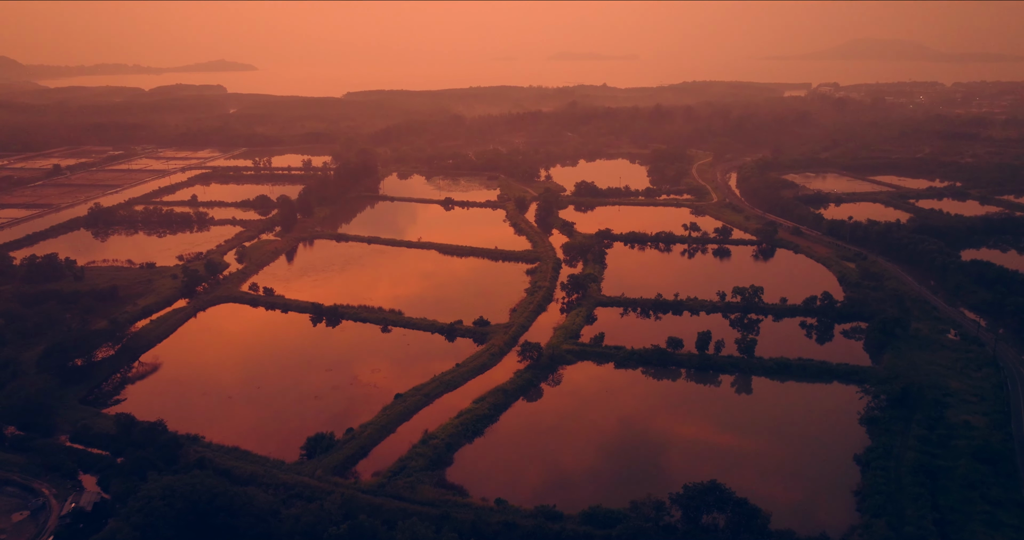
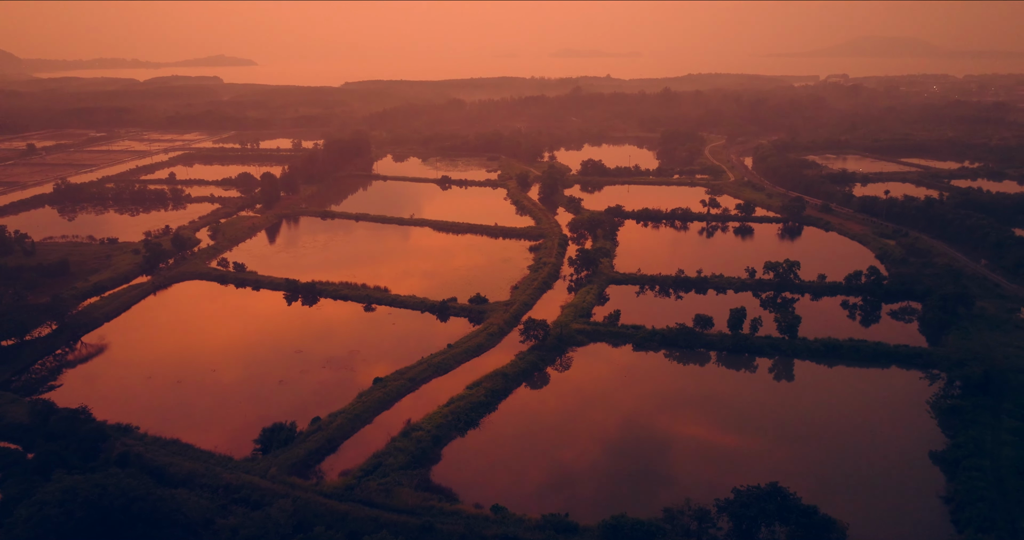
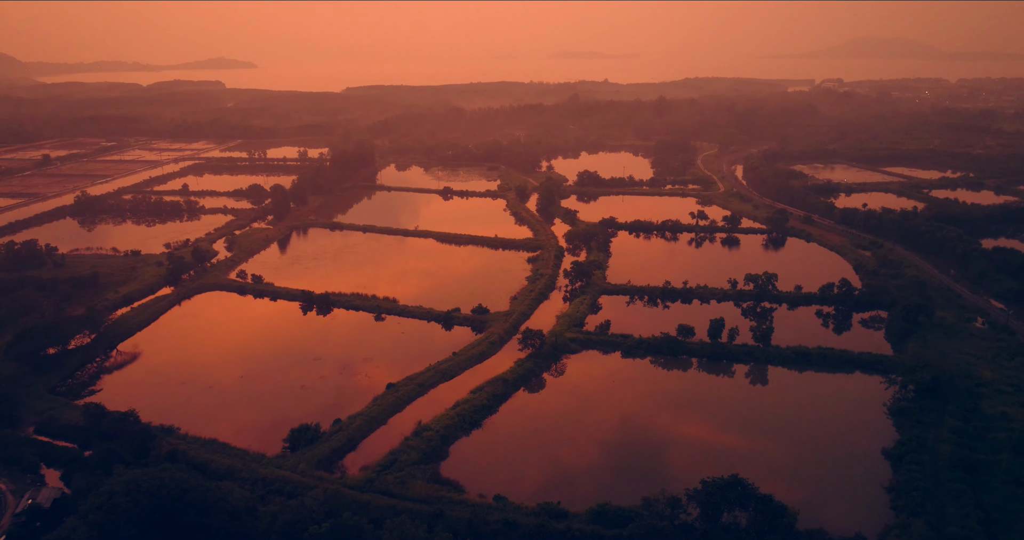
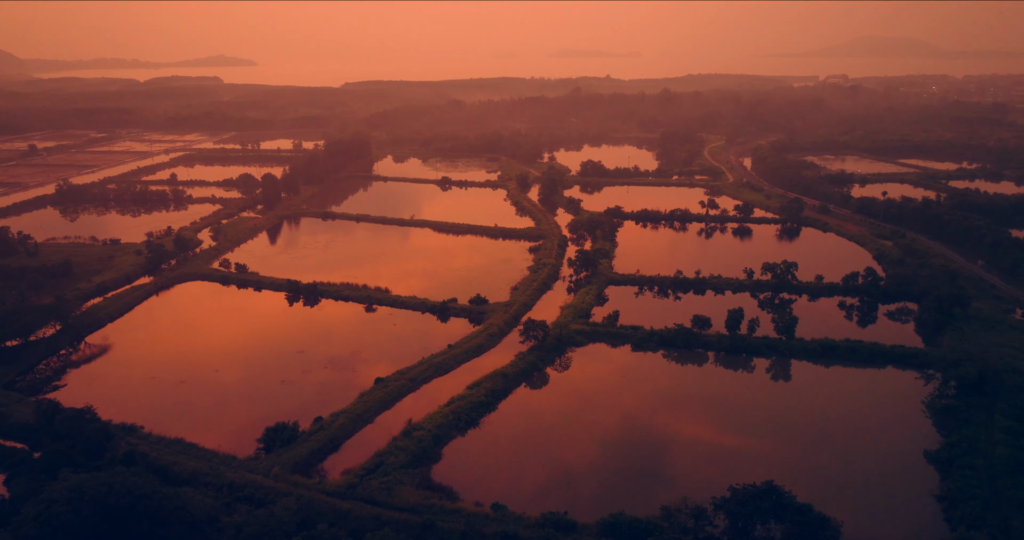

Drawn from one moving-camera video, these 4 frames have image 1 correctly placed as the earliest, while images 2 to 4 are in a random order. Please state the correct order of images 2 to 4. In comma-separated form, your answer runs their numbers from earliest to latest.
3, 4, 2
